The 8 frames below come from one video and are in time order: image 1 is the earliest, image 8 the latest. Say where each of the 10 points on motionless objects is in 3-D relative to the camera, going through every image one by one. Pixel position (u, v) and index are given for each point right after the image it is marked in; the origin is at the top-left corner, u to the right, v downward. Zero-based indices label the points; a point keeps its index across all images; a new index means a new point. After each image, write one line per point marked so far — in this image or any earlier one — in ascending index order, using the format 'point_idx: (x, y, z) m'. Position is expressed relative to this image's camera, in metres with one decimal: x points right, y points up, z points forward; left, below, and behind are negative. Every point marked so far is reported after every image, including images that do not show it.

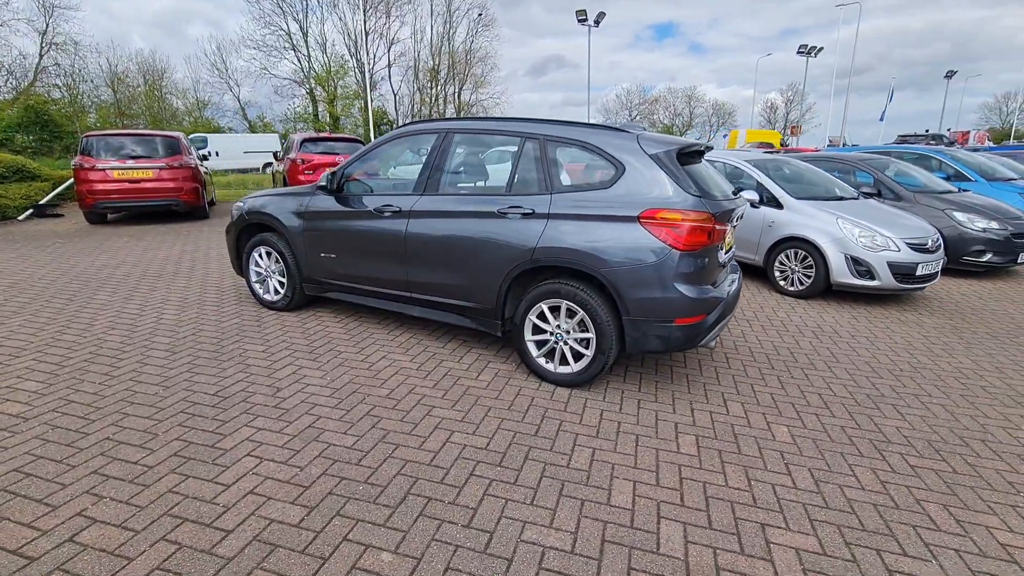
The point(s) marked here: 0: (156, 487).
0: (-1.7, -1.0, +2.4) m
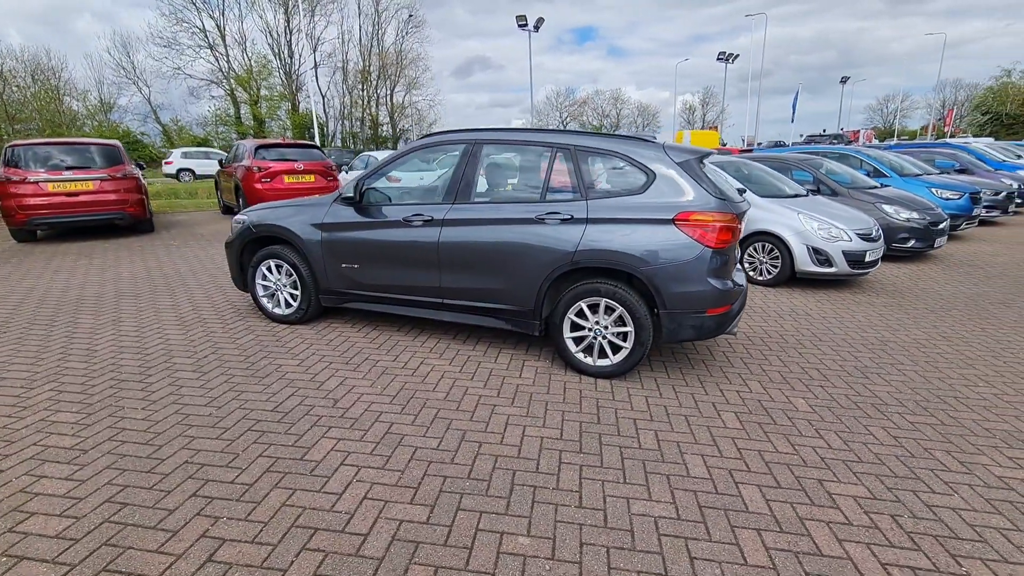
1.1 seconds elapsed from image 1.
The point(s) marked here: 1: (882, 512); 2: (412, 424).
0: (-1.2, -1.0, +2.4) m
1: (+1.9, -1.1, +2.5) m
2: (-0.6, -0.9, +3.2) m
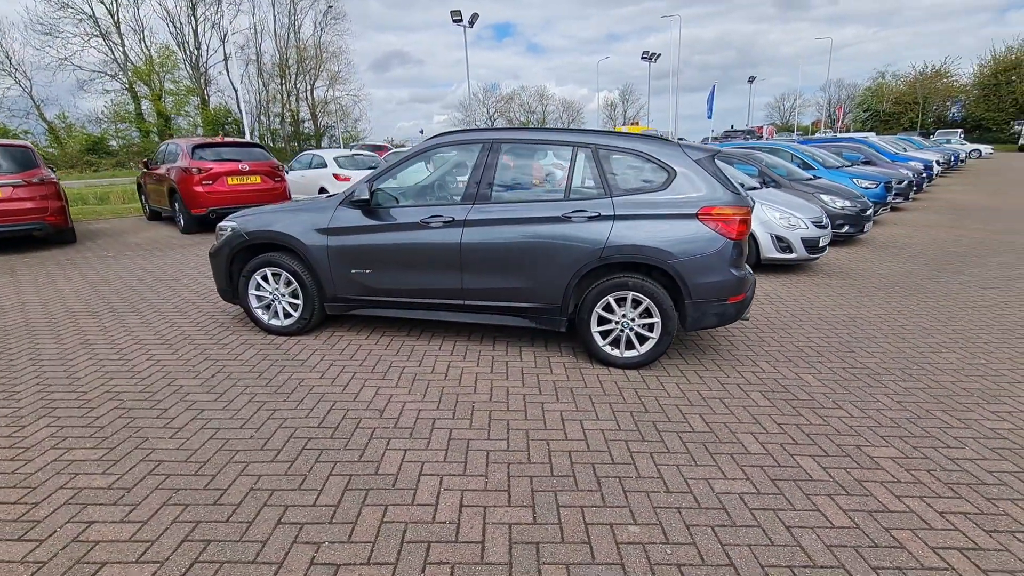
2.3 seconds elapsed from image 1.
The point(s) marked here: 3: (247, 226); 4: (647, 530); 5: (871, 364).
0: (-0.7, -1.1, +2.3) m
1: (+2.3, -1.0, +2.8) m
2: (-0.2, -0.9, +3.1) m
3: (-2.4, +0.6, +4.5) m
4: (+0.6, -1.1, +2.3) m
5: (+3.1, -0.7, +4.3) m
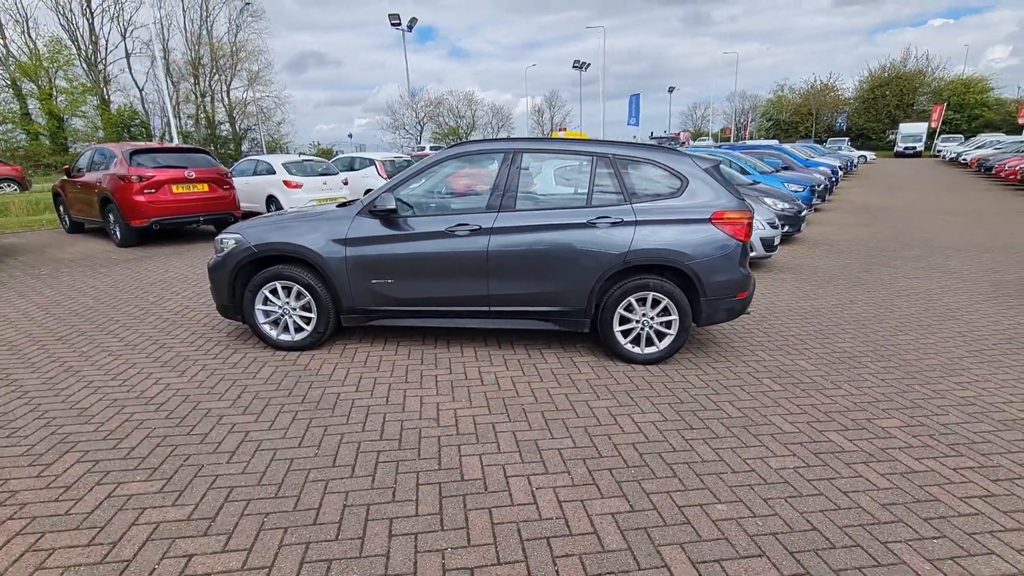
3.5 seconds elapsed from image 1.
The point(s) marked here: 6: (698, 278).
0: (-0.2, -1.1, +2.4) m
1: (+2.7, -1.0, +3.3) m
2: (+0.1, -0.9, +3.3) m
3: (-2.2, +0.4, +4.3) m
4: (+1.1, -1.1, +2.5) m
5: (+3.3, -0.6, +4.9) m
6: (+1.5, +0.1, +4.1) m
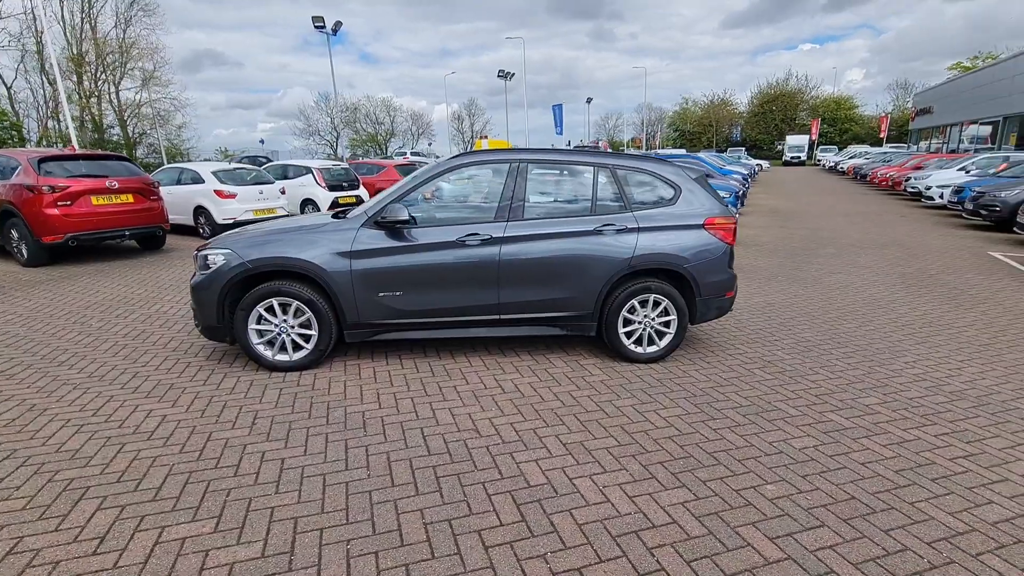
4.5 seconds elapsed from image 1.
0: (+0.3, -1.2, +2.4) m
1: (+3.0, -0.9, +3.8) m
2: (+0.4, -1.0, +3.3) m
3: (-2.2, +0.3, +4.1) m
4: (+1.5, -1.1, +2.8) m
5: (+3.2, -0.5, +5.4) m
6: (+1.6, +0.1, +4.4) m
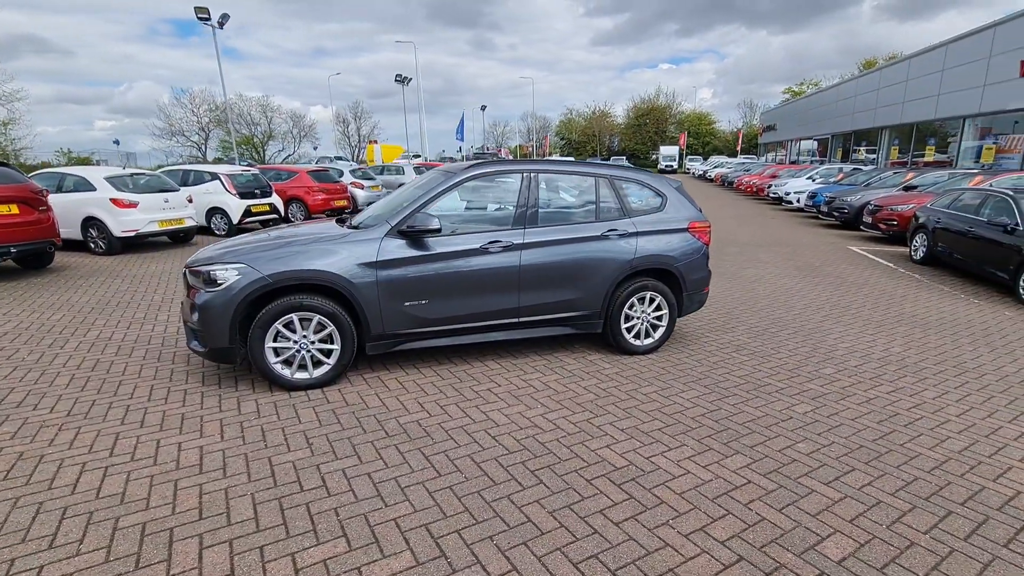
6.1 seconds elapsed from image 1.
0: (+0.9, -1.2, +2.7) m
1: (+3.2, -0.8, +4.7) m
2: (+0.8, -1.0, +3.7) m
3: (-1.9, +0.2, +3.8) m
4: (+2.0, -1.1, +3.4) m
5: (+3.1, -0.4, +6.3) m
6: (+1.7, +0.1, +5.0) m
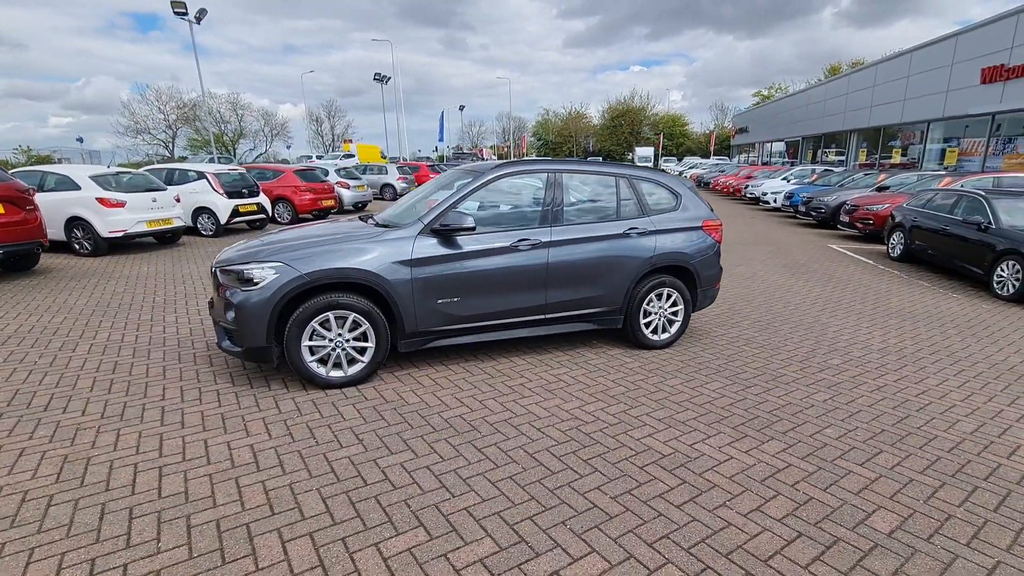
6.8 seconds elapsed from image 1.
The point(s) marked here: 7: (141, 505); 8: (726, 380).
0: (+1.2, -1.1, +2.9) m
1: (+3.4, -0.8, +4.9) m
2: (+1.1, -0.9, +3.8) m
3: (-1.6, +0.2, +3.8) m
4: (+2.3, -1.0, +3.6) m
5: (+3.3, -0.4, +6.6) m
6: (+1.9, +0.1, +5.2) m
7: (-2.0, -1.1, +2.6) m
8: (+1.9, -0.8, +4.4) m
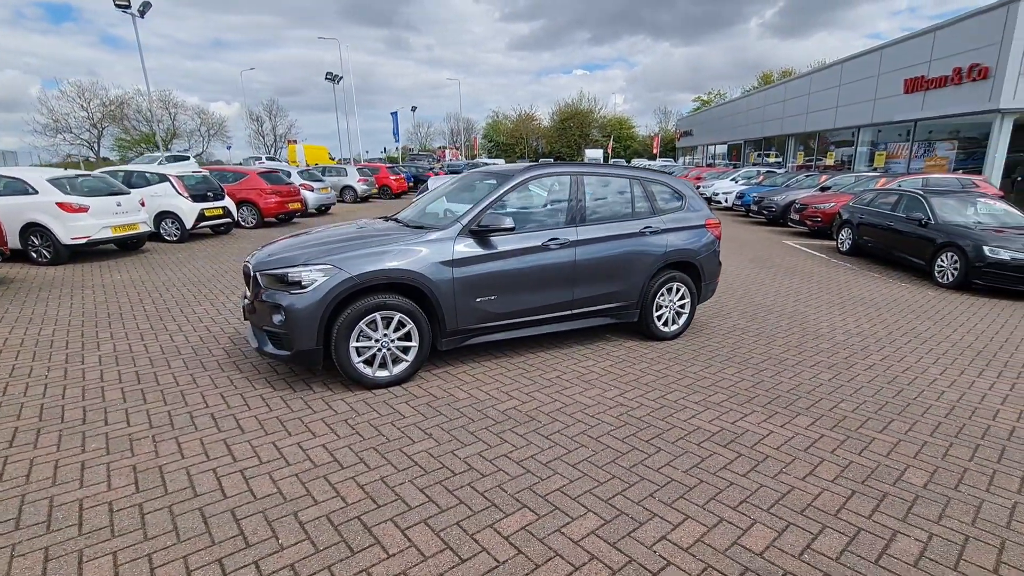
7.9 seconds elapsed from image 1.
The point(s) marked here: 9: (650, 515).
0: (+1.7, -1.1, +3.2) m
1: (+3.7, -0.7, +5.5) m
2: (+1.5, -0.9, +4.1) m
3: (-1.3, +0.2, +3.9) m
4: (+2.7, -0.9, +4.0) m
5: (+3.3, -0.3, +7.1) m
6: (+2.1, +0.2, +5.6) m
7: (-1.5, -1.2, +2.6) m
8: (+2.2, -0.8, +4.8) m
9: (+0.7, -1.2, +2.6) m
